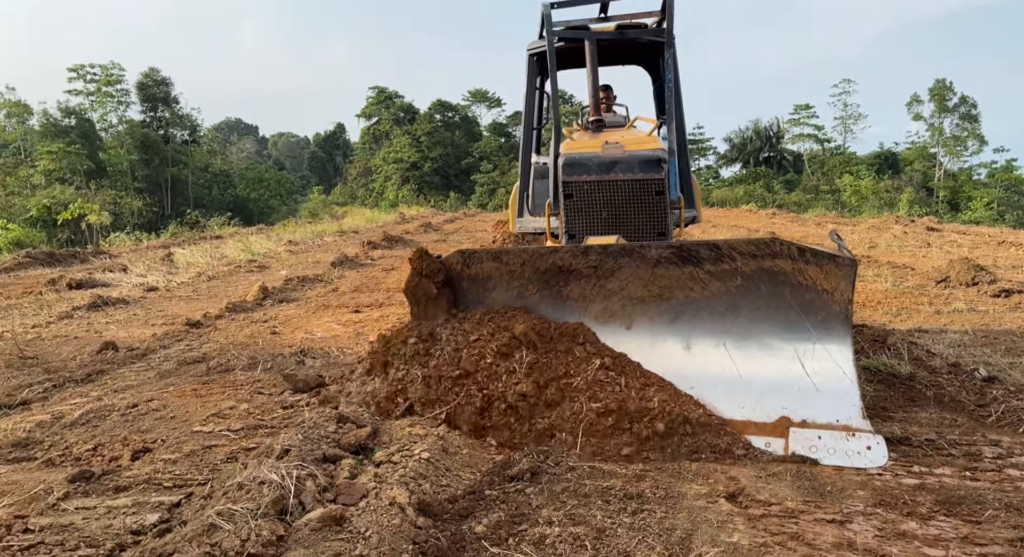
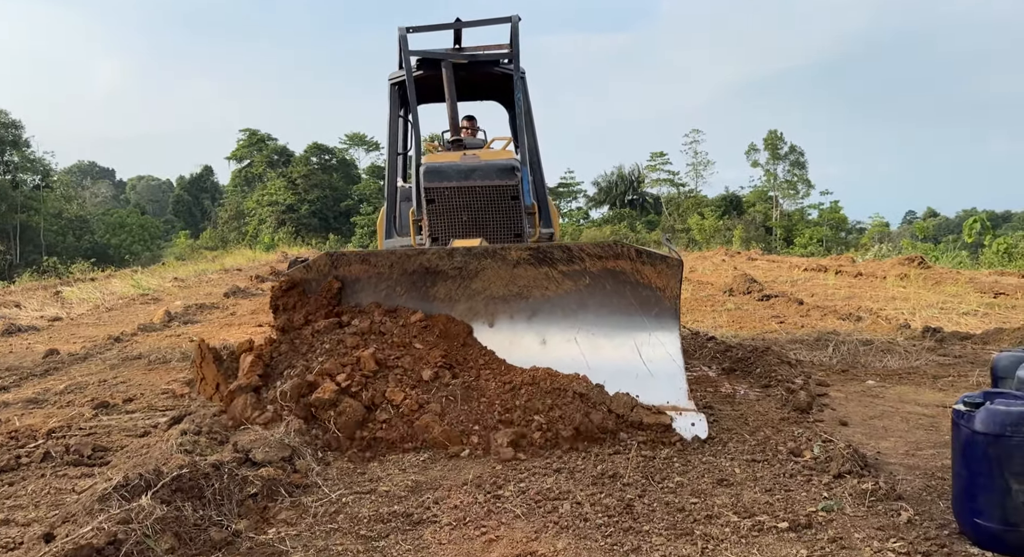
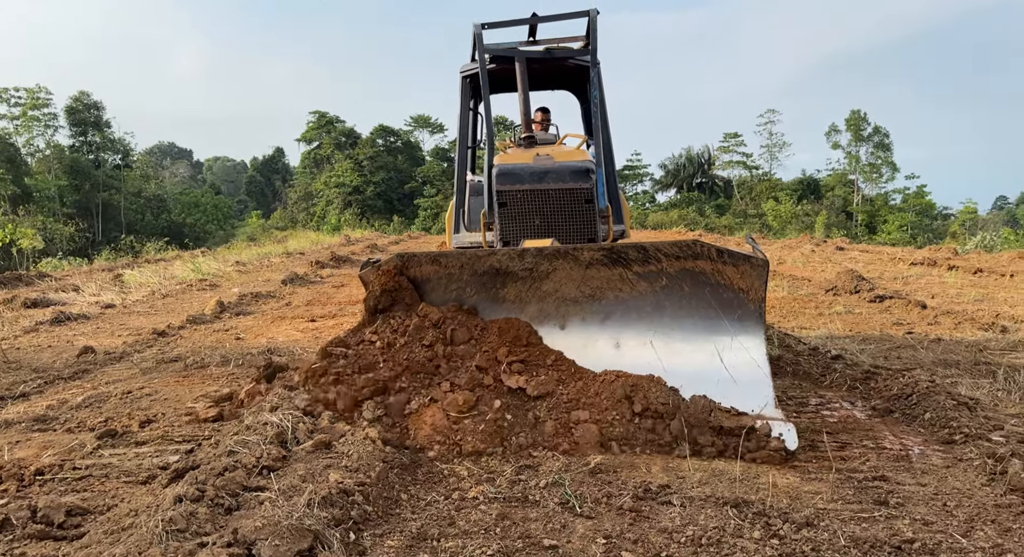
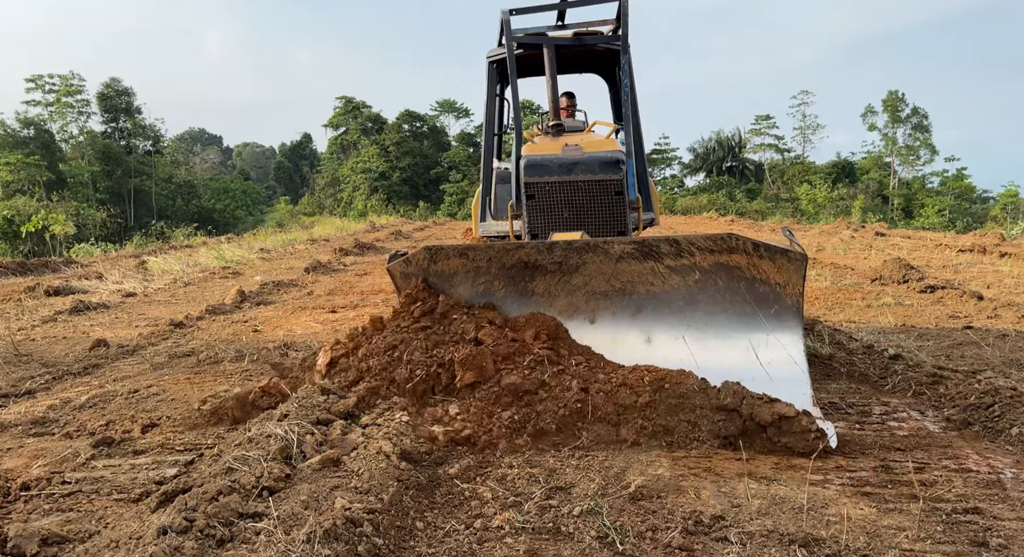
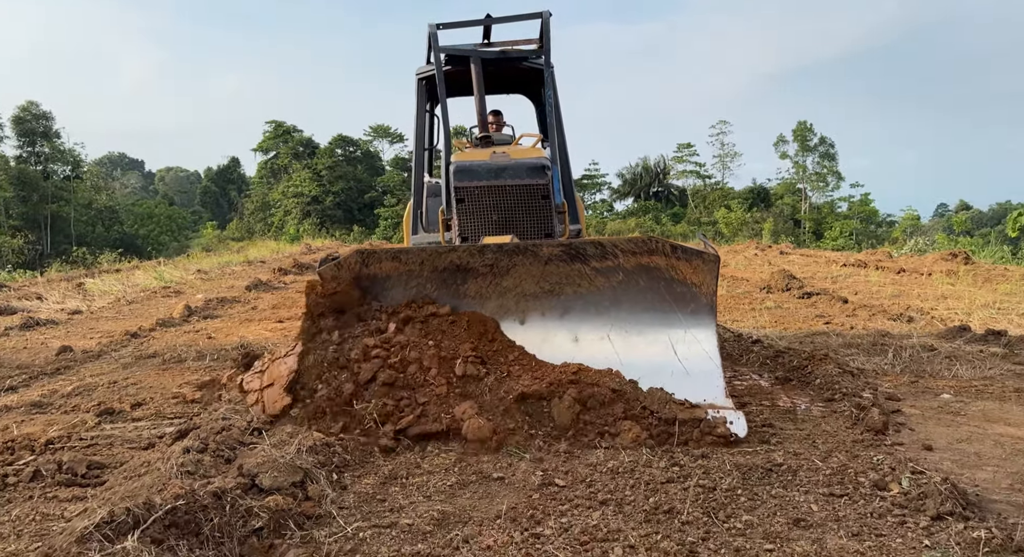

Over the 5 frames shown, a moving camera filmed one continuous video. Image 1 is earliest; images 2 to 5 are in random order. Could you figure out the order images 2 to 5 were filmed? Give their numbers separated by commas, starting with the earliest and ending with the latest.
4, 3, 5, 2
